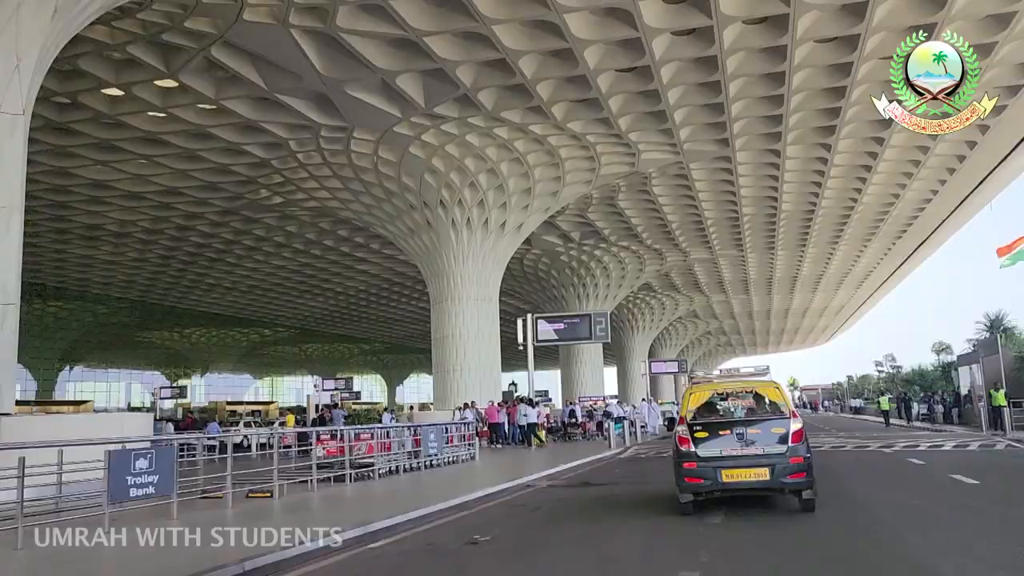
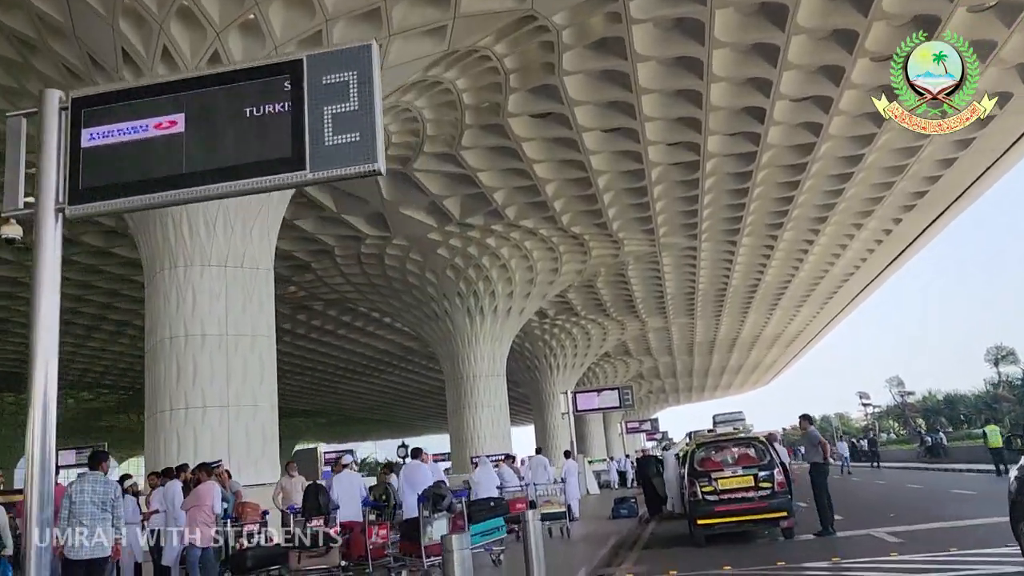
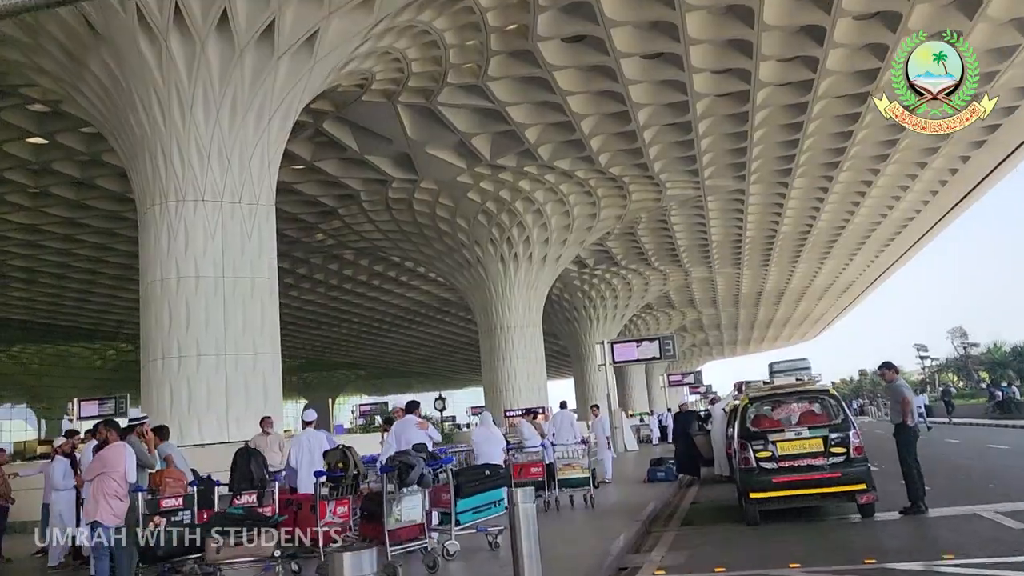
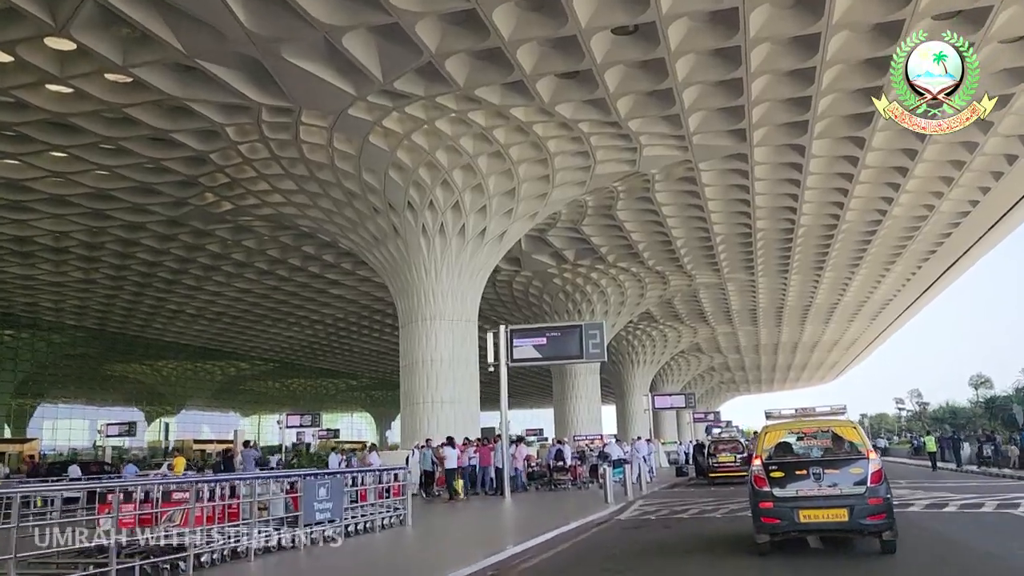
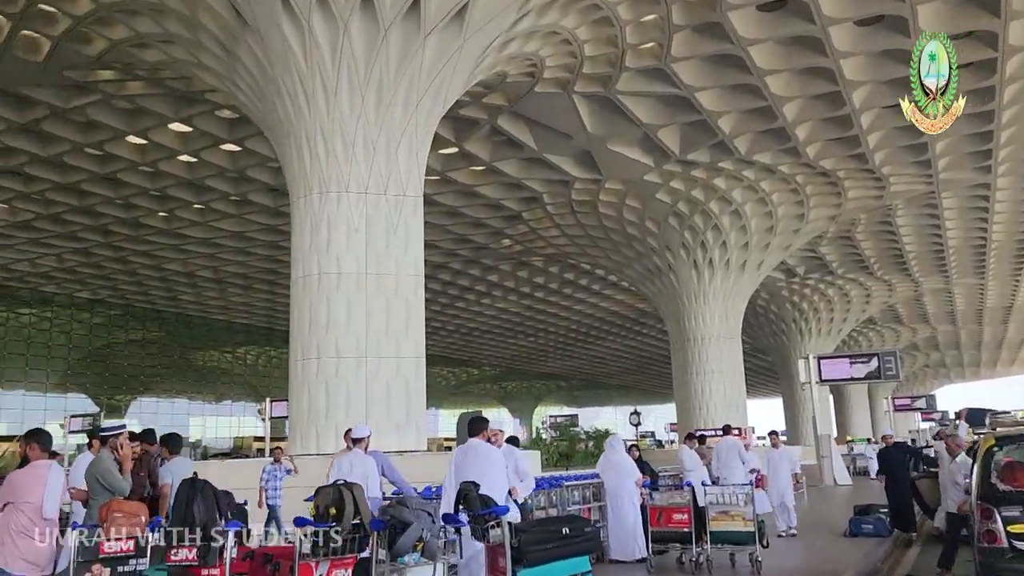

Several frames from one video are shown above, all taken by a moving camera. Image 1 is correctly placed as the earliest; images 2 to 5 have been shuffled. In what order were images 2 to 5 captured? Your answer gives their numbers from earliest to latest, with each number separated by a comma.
4, 2, 3, 5
